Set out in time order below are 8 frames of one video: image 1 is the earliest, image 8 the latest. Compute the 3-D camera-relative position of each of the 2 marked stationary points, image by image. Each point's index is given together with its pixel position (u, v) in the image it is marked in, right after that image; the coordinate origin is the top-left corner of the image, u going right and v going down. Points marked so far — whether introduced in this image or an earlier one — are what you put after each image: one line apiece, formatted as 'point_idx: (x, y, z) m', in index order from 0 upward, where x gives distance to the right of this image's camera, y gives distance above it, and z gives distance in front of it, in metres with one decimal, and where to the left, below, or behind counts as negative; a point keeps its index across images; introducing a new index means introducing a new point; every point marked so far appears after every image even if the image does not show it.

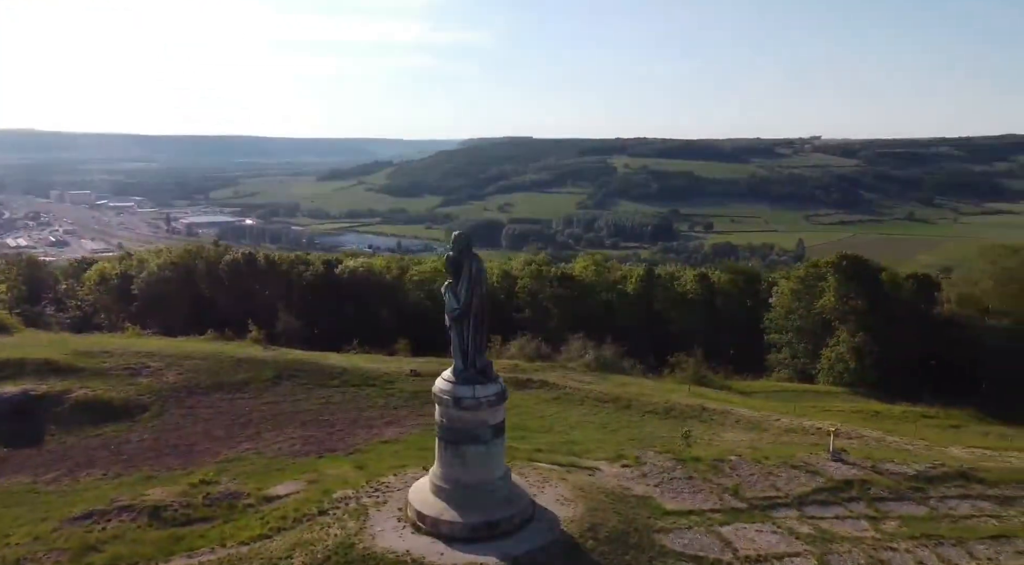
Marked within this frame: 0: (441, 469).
0: (-1.6, -4.4, +18.1) m
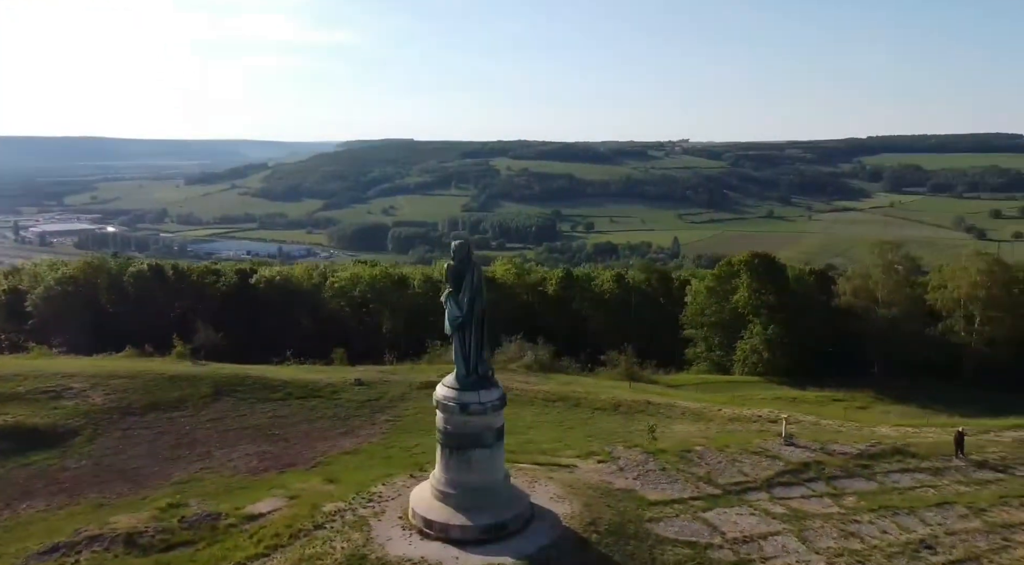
0: (-1.5, -4.6, +18.4) m
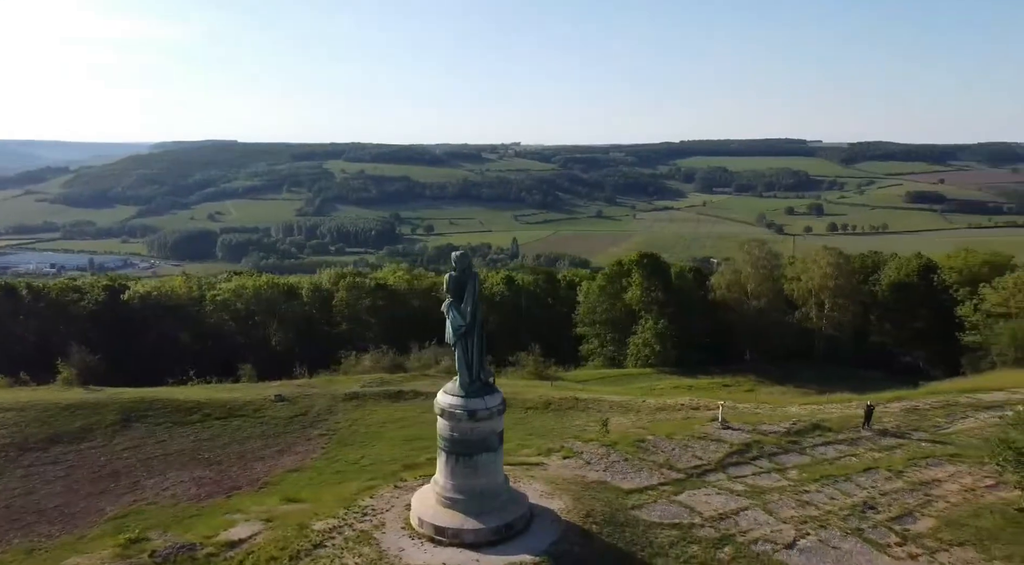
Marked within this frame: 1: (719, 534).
0: (-1.4, -4.9, +18.8) m
1: (+5.3, -6.4, +19.7) m
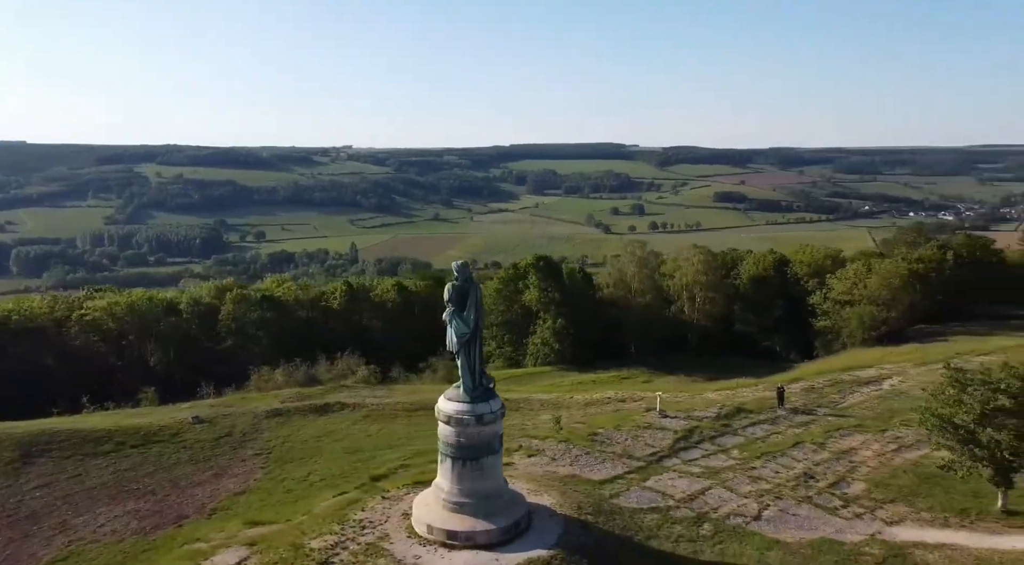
0: (-1.3, -5.1, +19.2) m
1: (+5.1, -6.4, +21.5) m
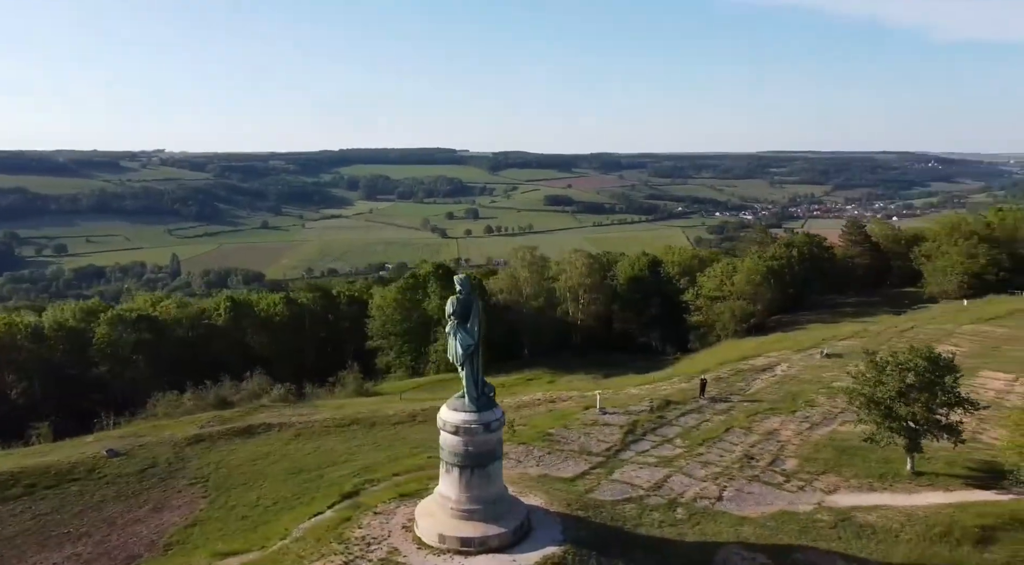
0: (-1.2, -5.4, +19.7) m
1: (+4.7, -6.5, +23.3) m
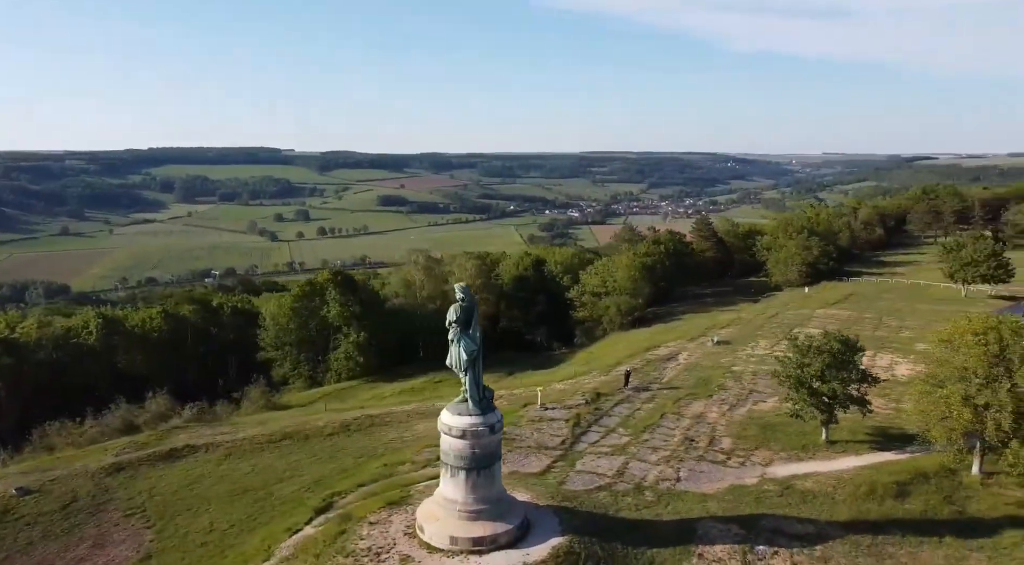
0: (-1.1, -5.6, +20.2) m
1: (+3.9, -6.5, +25.0) m
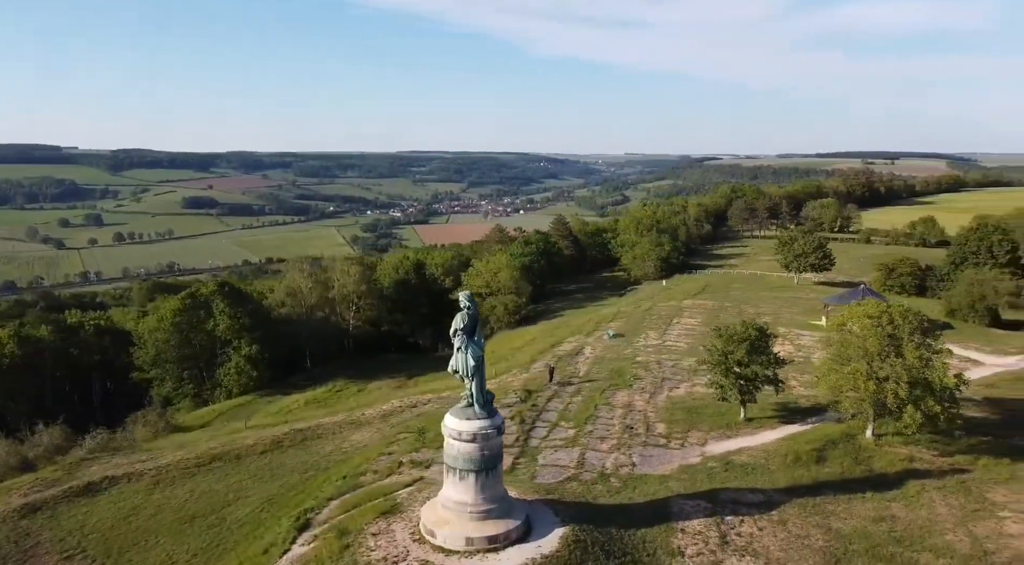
0: (-0.9, -5.8, +20.9) m
1: (+2.9, -6.6, +26.7) m
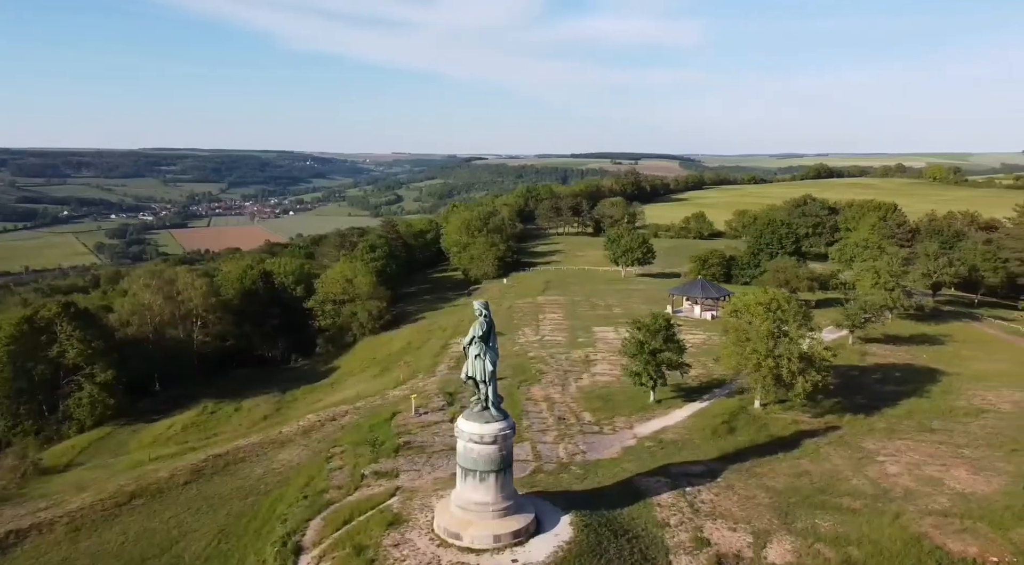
0: (-0.4, -6.0, +21.7) m
1: (+1.6, -6.6, +28.4) m
